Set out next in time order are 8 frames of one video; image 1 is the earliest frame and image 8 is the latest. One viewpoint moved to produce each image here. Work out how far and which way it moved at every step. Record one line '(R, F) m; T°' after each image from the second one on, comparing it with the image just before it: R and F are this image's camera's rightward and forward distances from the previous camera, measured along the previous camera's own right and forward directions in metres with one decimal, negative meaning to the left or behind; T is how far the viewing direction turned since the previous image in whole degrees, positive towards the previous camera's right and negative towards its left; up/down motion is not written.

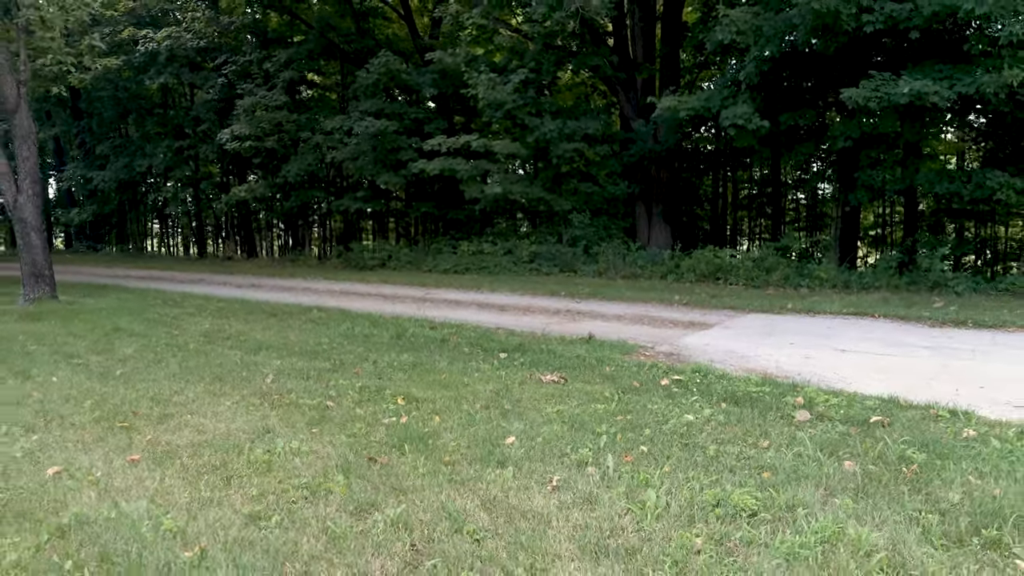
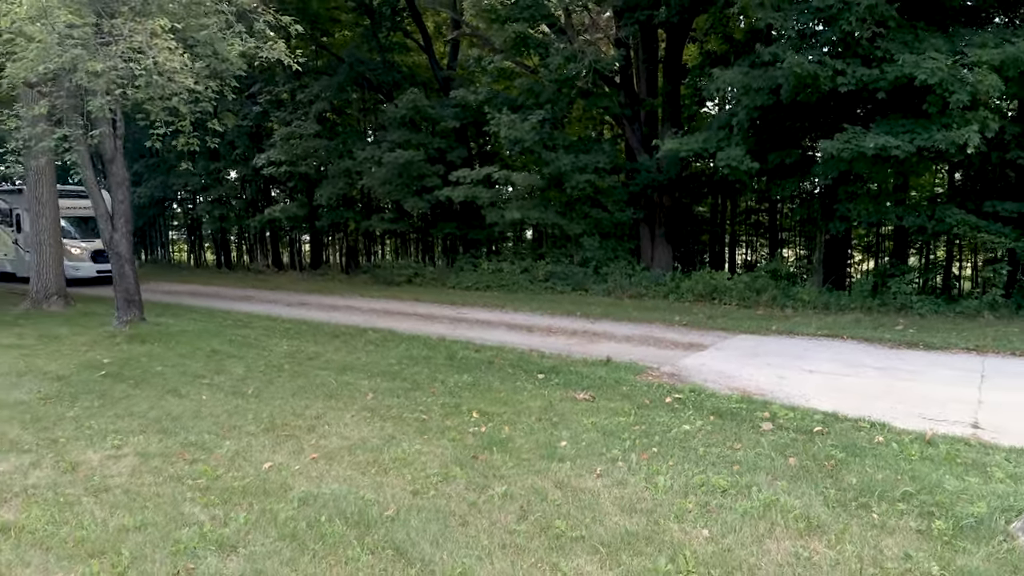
(-0.2, -1.6) m; 0°
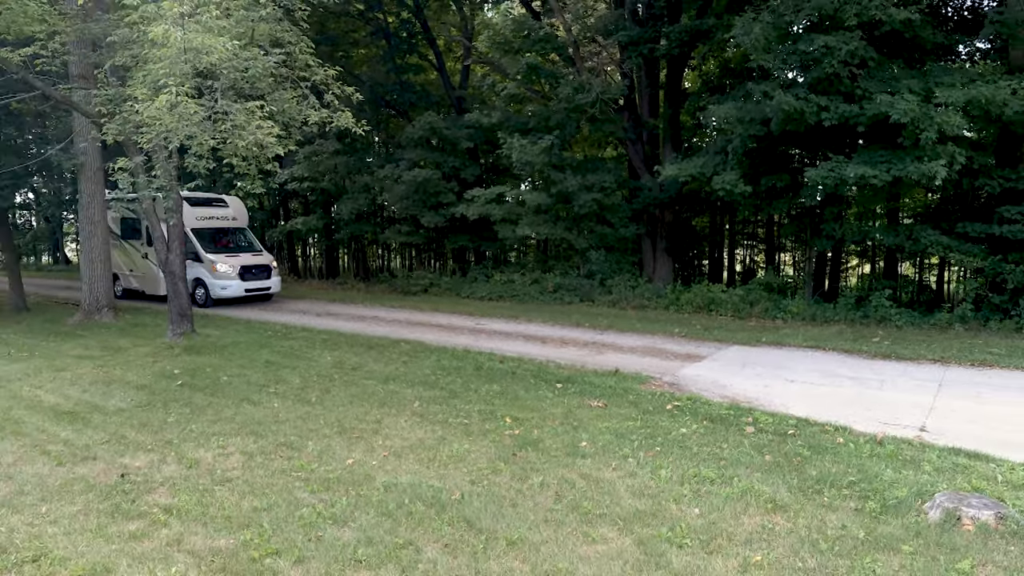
(-0.2, -1.2) m; 0°
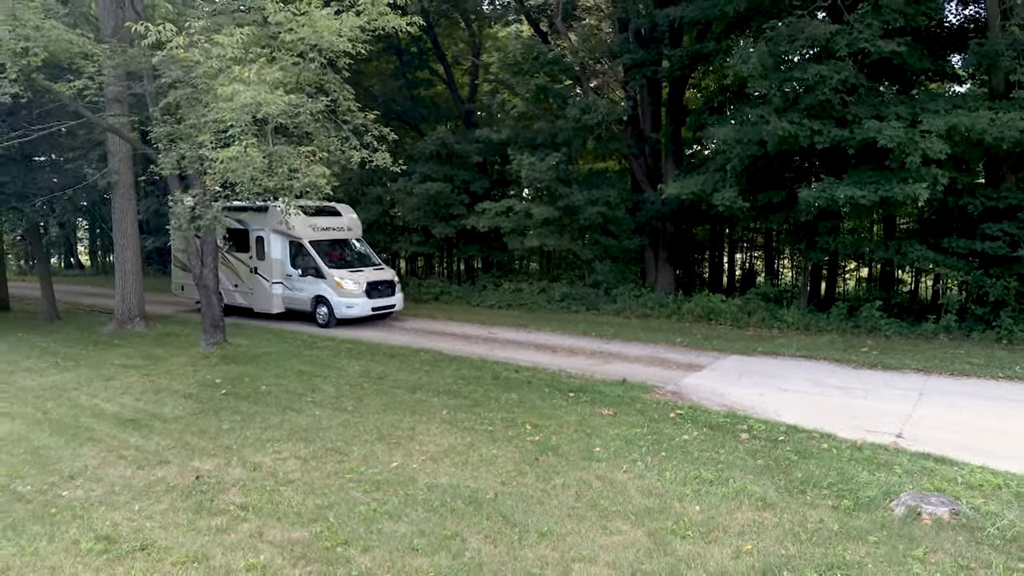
(-0.1, -0.8) m; 0°
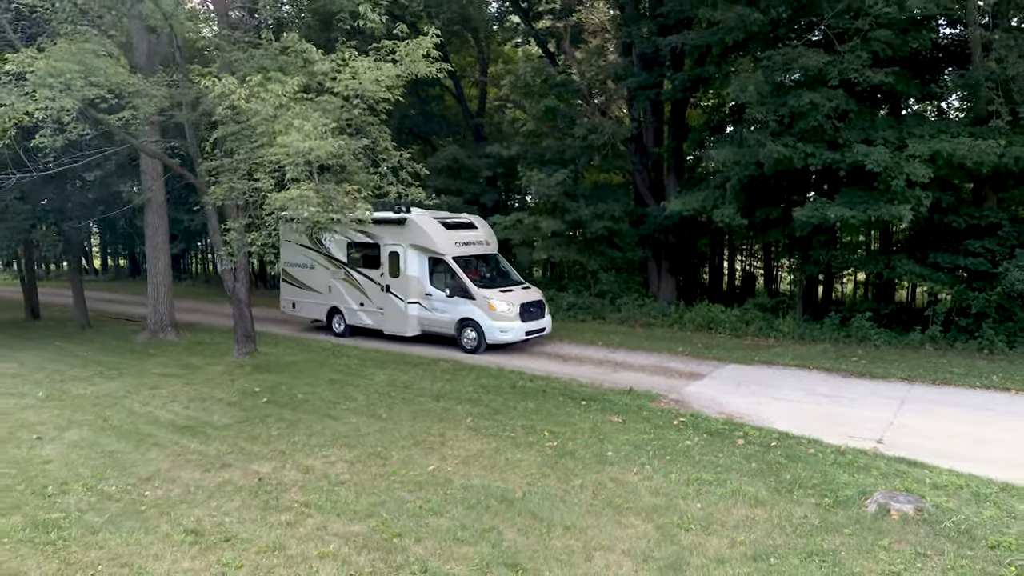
(-0.1, -0.9) m; 0°
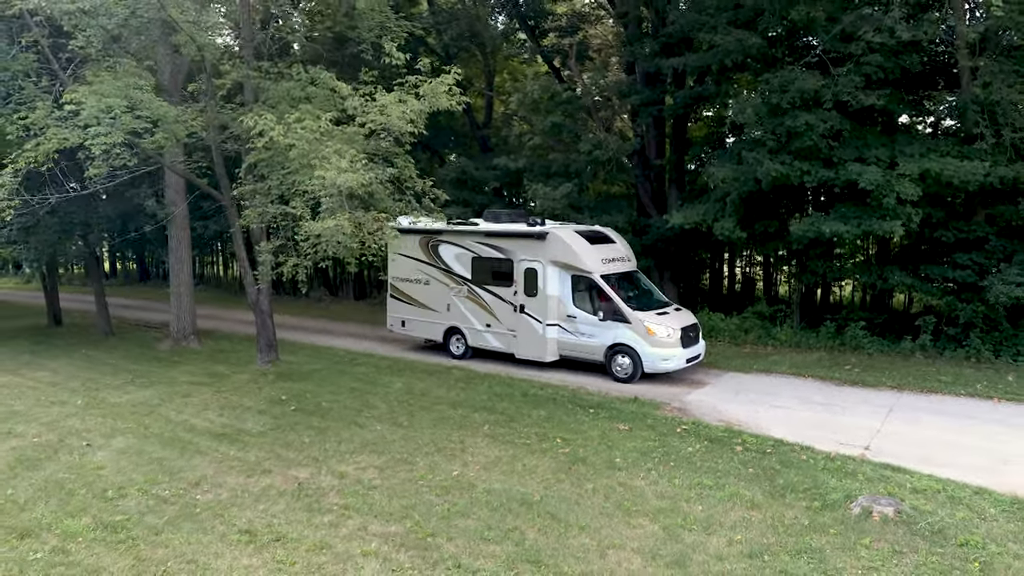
(-0.1, -0.7) m; 0°
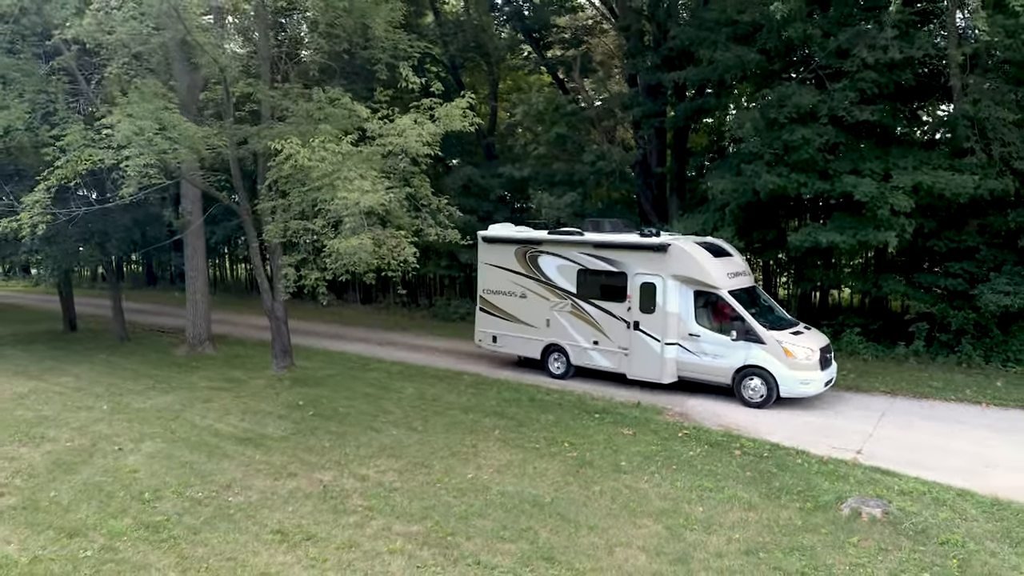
(-0.1, -0.5) m; 0°
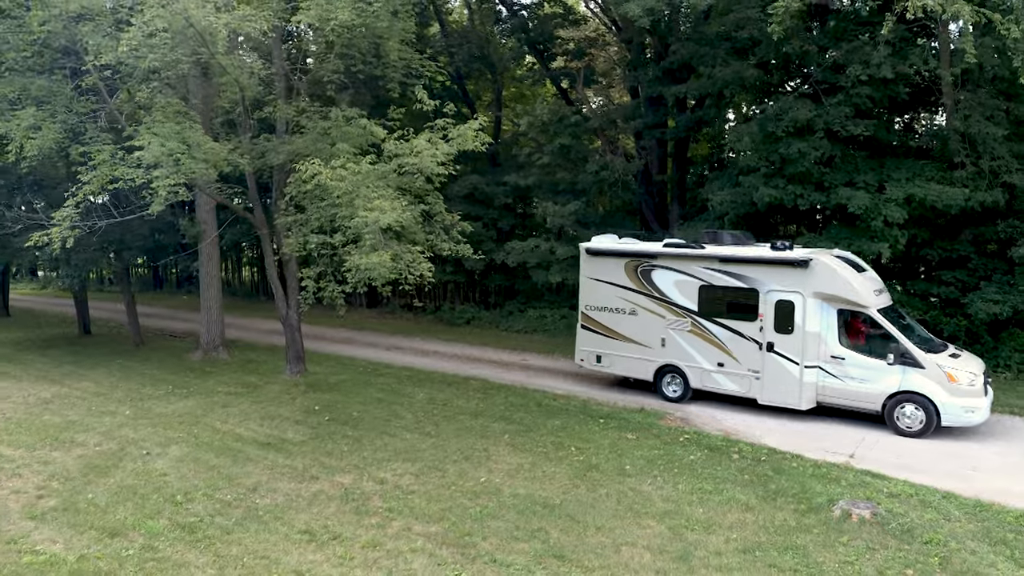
(-0.1, -0.5) m; 0°
